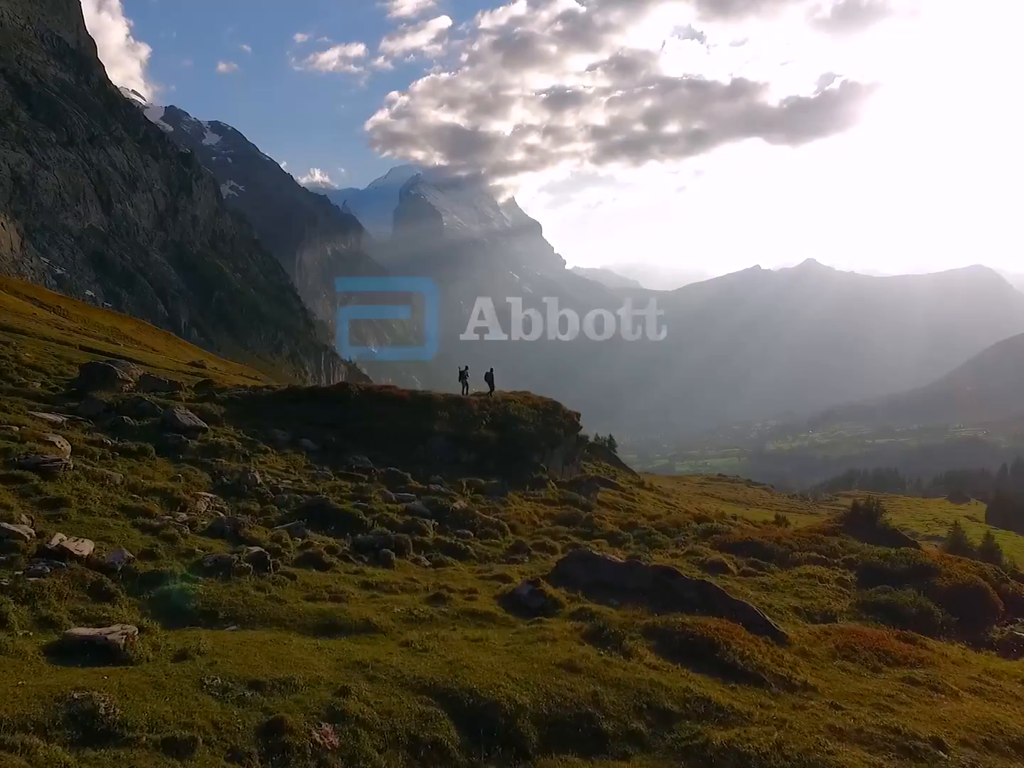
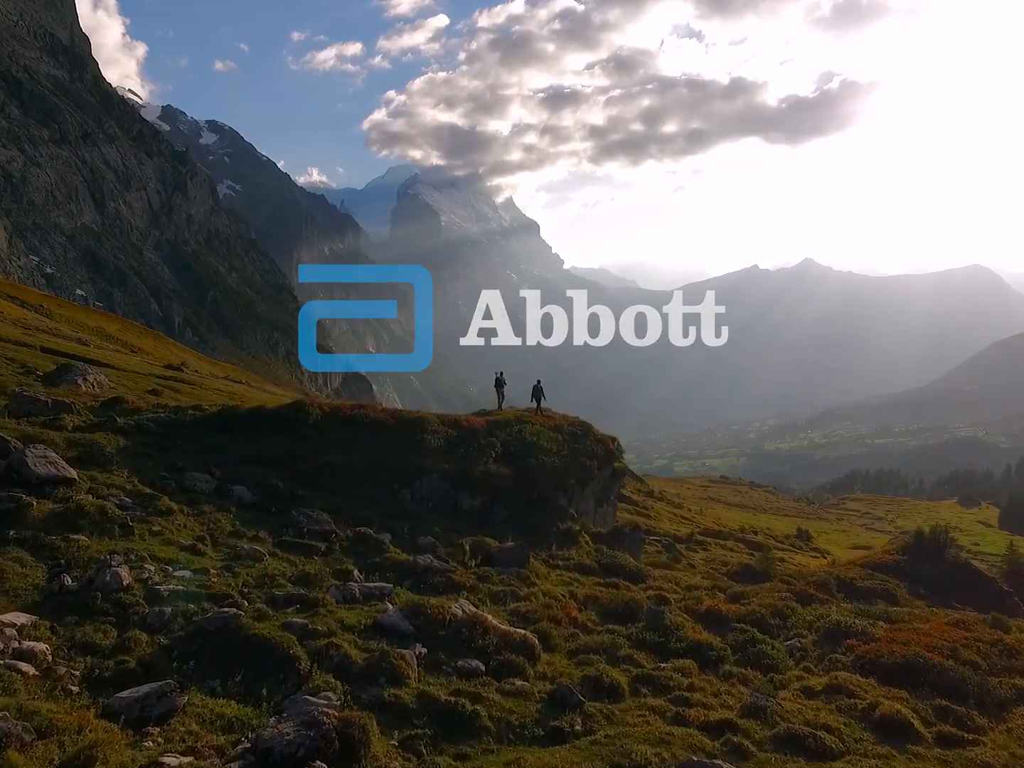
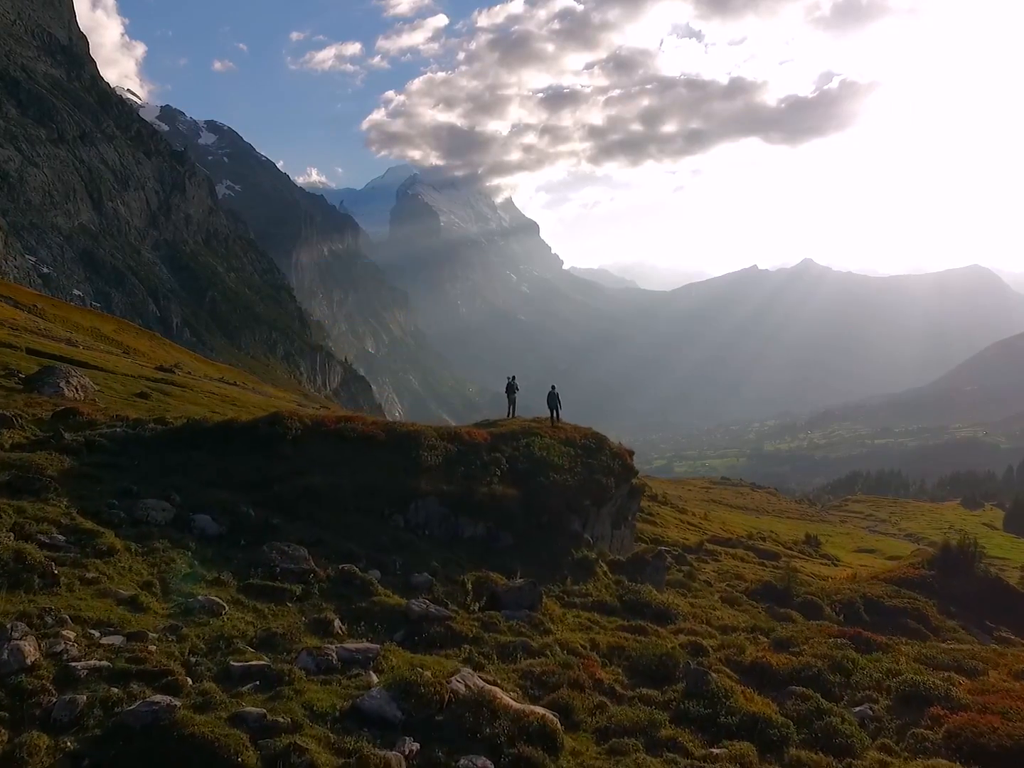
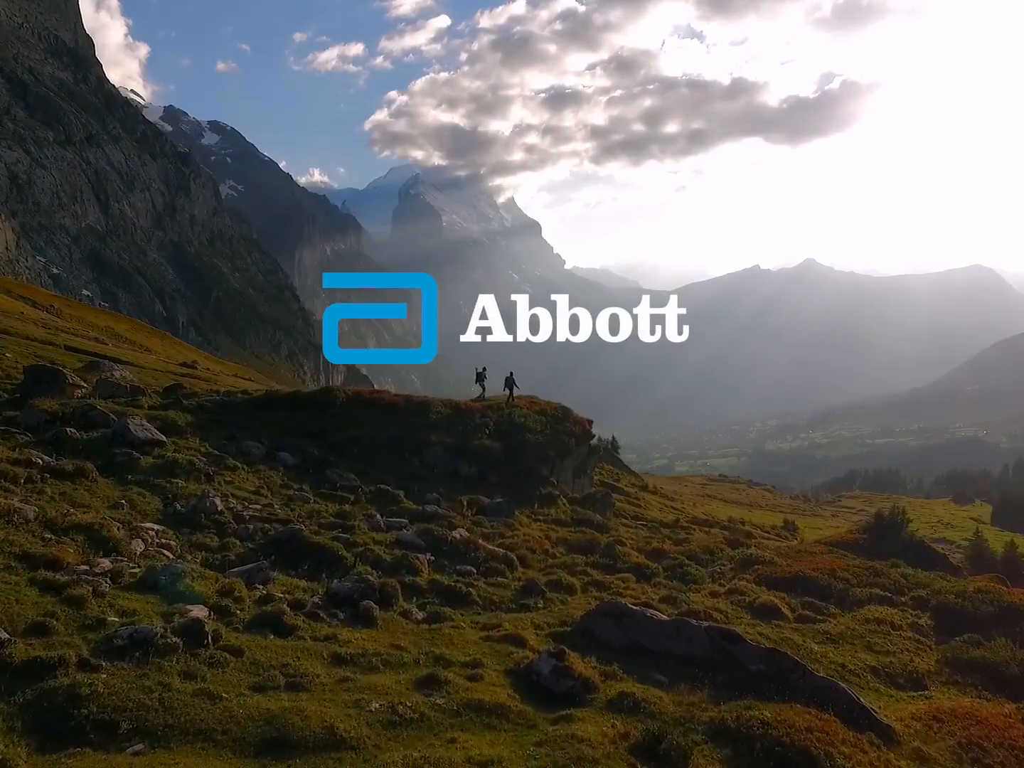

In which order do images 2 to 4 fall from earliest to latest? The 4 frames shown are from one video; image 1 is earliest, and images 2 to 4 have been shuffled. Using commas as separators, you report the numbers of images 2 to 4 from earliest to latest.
4, 2, 3
